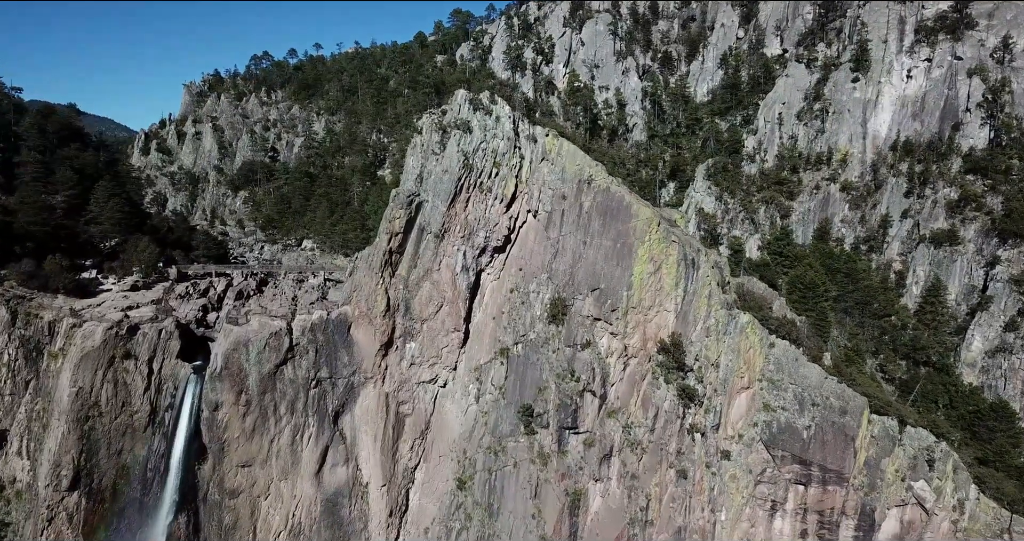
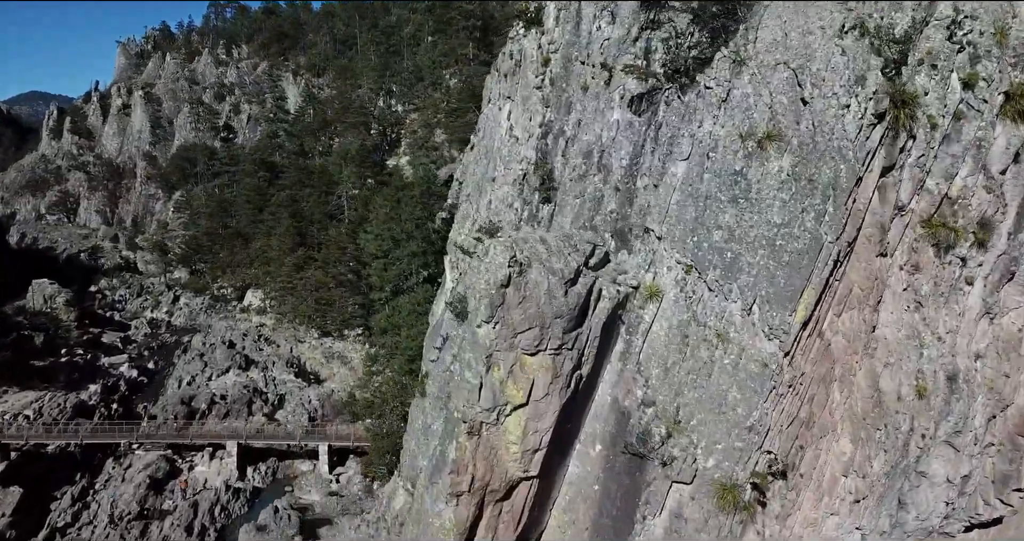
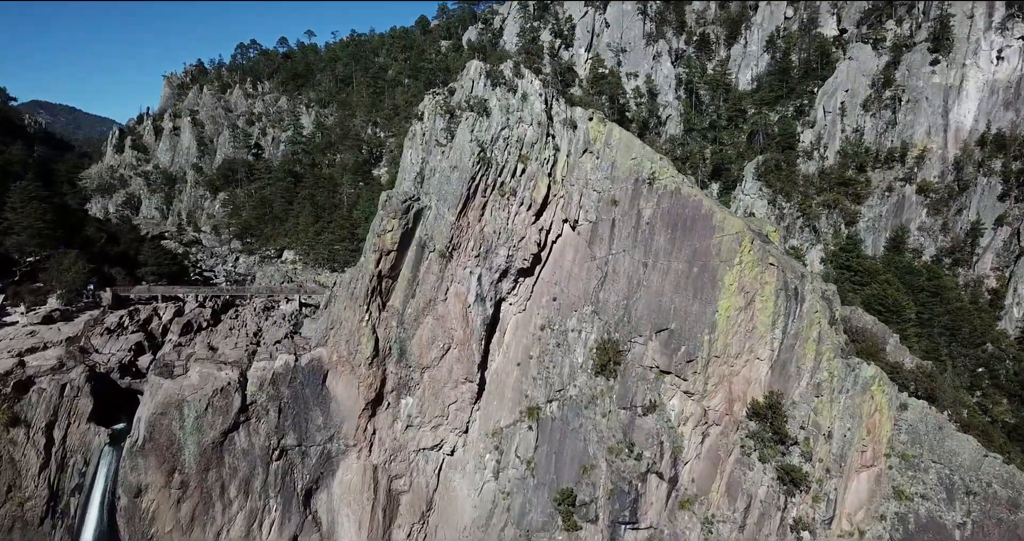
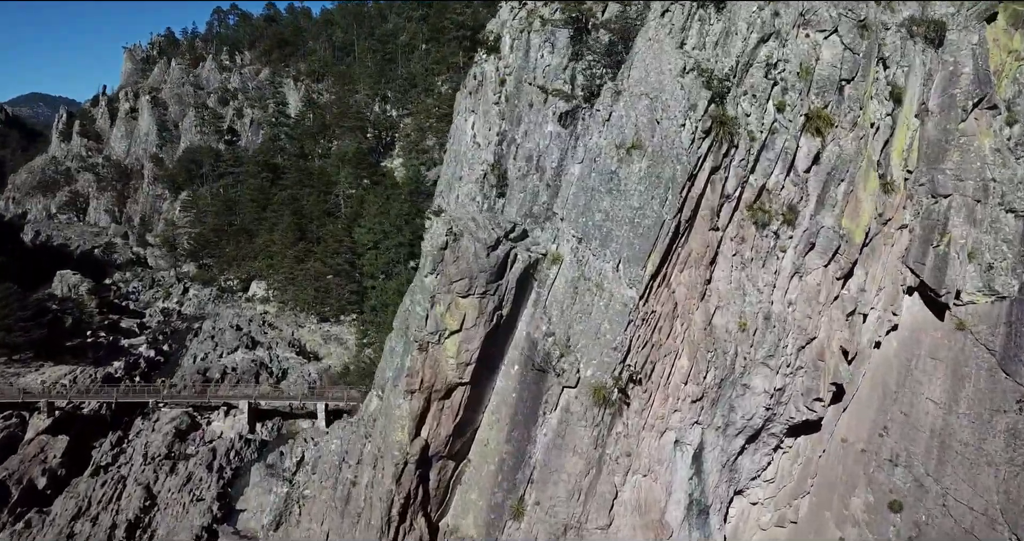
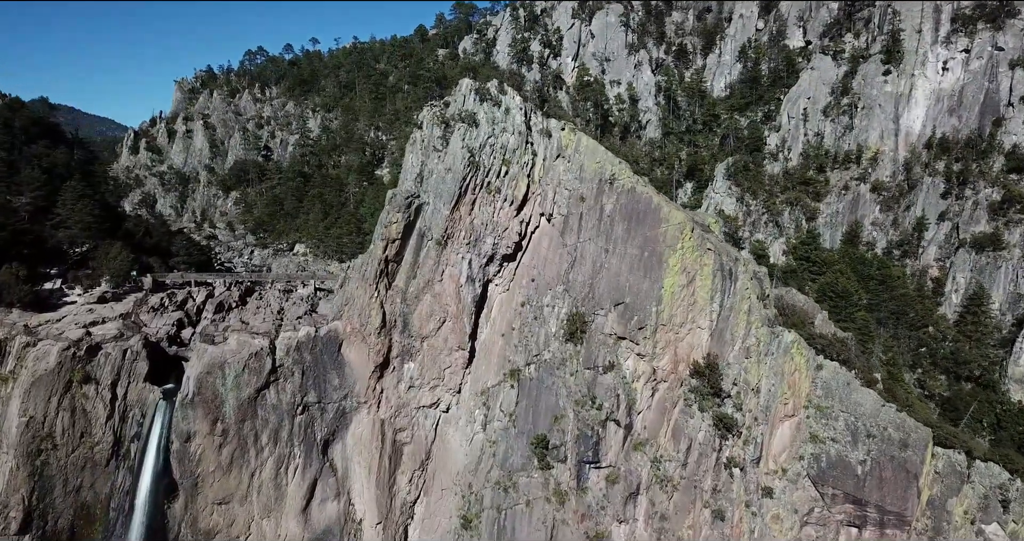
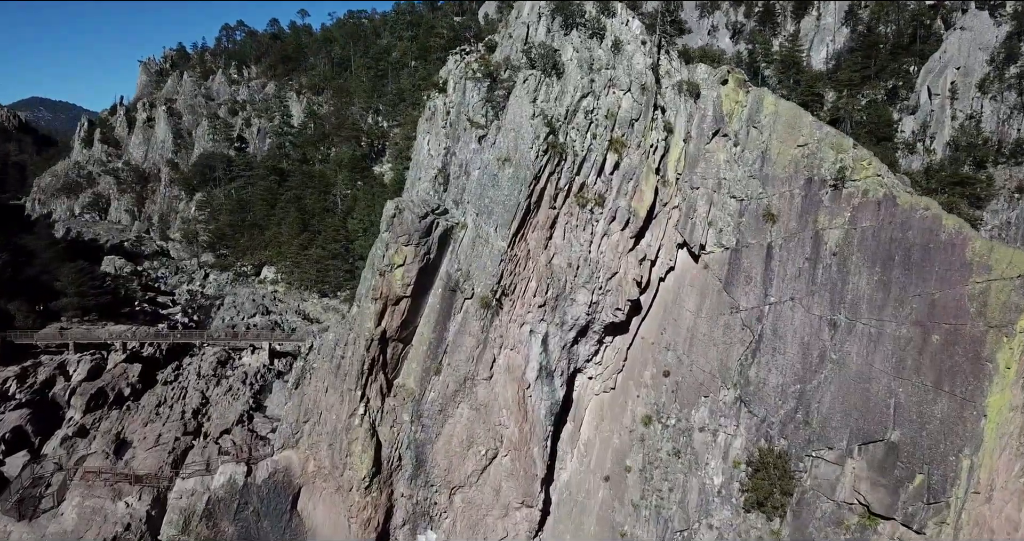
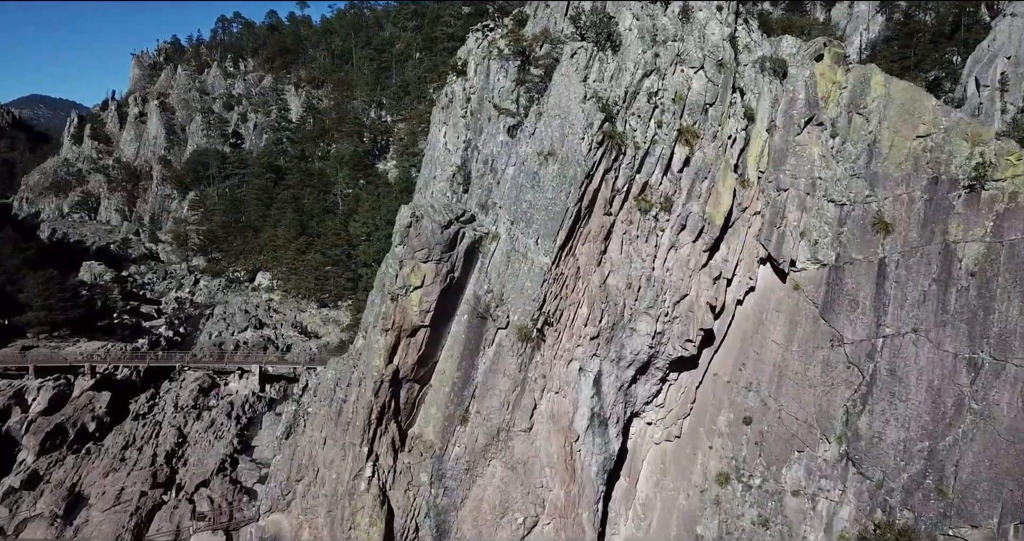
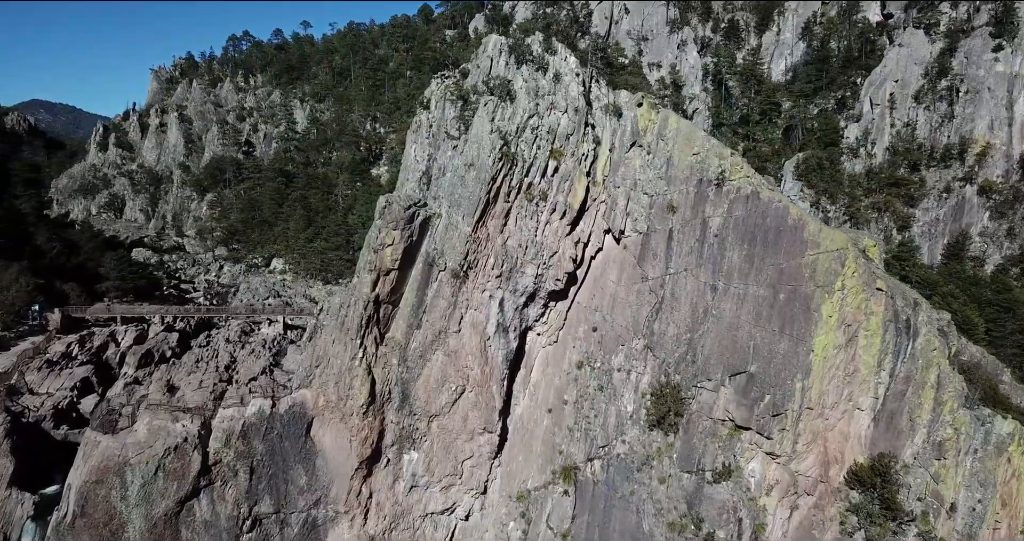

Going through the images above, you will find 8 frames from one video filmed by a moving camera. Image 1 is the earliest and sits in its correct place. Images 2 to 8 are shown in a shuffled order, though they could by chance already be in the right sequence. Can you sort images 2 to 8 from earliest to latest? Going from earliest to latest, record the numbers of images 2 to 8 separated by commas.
5, 3, 8, 6, 7, 4, 2
